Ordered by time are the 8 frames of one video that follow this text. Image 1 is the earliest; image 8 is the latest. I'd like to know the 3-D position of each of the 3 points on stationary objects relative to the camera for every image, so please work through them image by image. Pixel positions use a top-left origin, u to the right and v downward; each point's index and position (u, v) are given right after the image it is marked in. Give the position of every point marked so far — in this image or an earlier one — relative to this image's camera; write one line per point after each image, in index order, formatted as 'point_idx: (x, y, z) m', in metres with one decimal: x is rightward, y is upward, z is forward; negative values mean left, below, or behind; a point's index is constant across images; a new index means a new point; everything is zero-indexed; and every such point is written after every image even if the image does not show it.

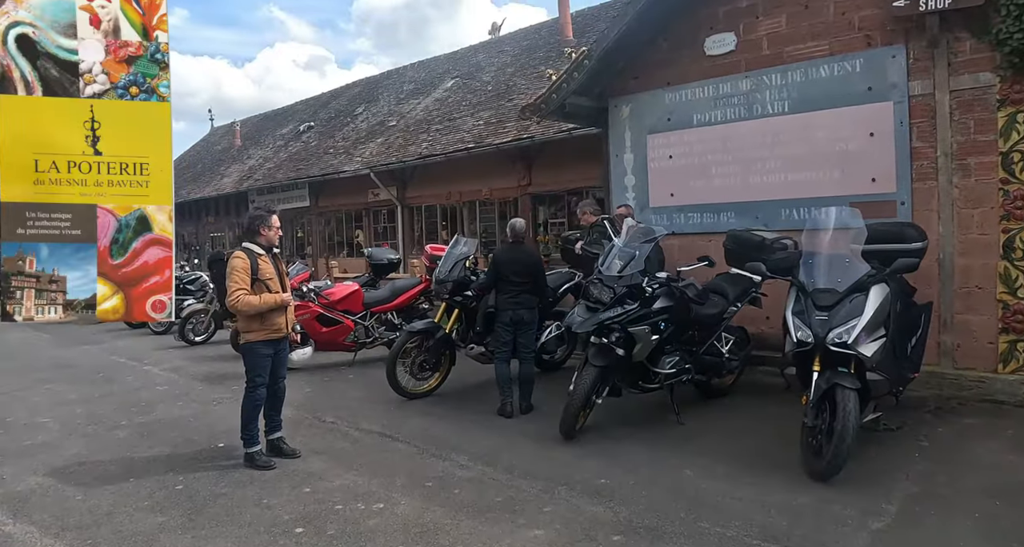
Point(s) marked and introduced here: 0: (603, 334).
0: (+0.7, -0.4, +4.7) m
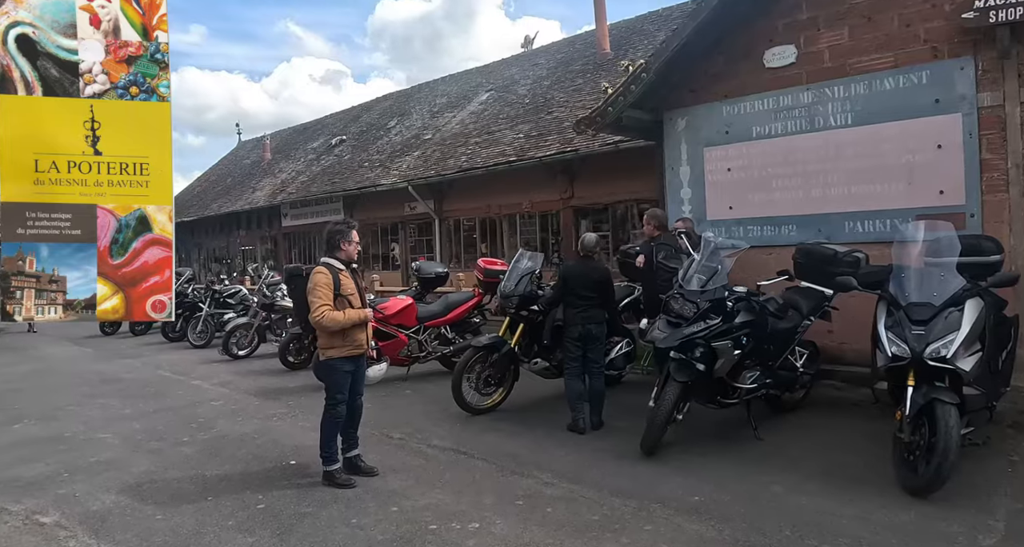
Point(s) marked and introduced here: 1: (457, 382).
0: (+1.2, -0.5, +4.6) m
1: (-0.5, -0.9, +5.6) m
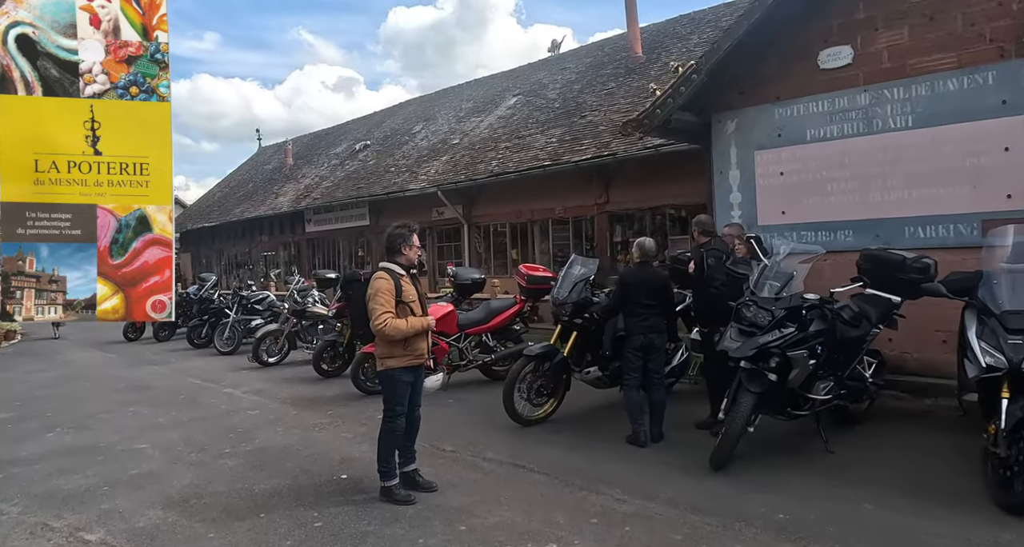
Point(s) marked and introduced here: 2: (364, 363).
0: (+1.6, -0.6, +4.4) m
1: (0.0, -1.0, +5.4) m
2: (-1.5, -0.9, +6.9) m
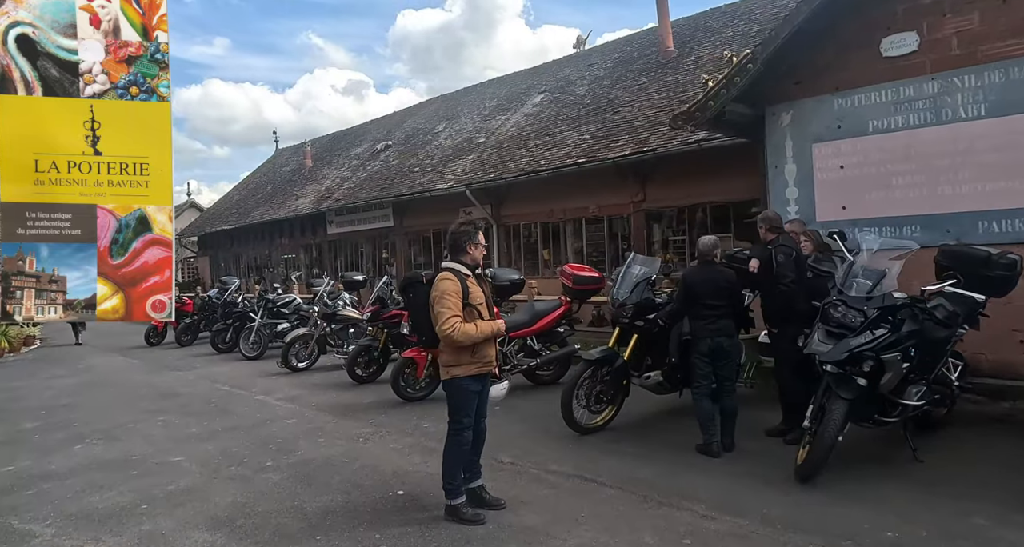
0: (+2.1, -0.5, +4.1) m
1: (+0.4, -1.0, +5.1) m
2: (-1.1, -1.0, +6.6) m
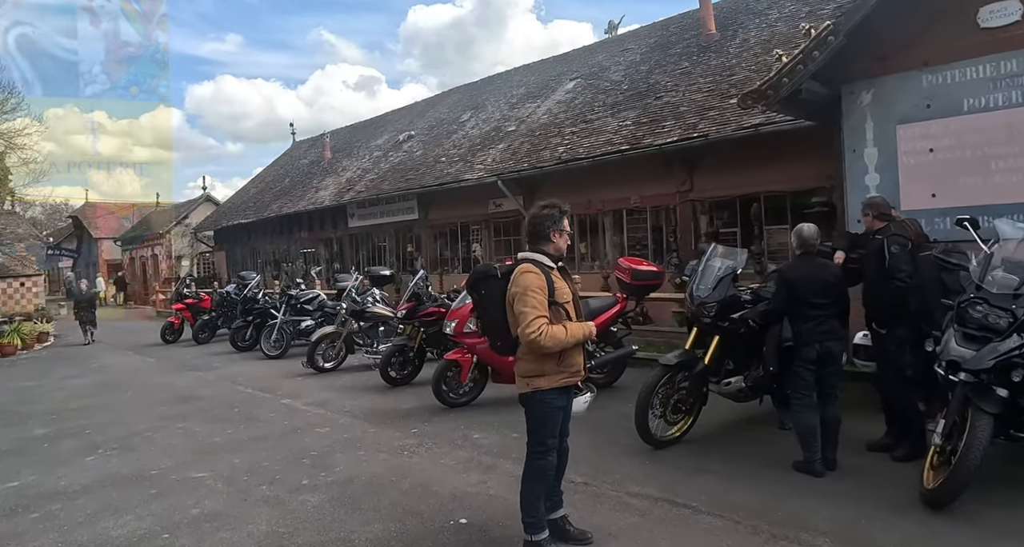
0: (+2.5, -0.5, +3.4) m
1: (+0.9, -0.9, +4.5) m
2: (-0.6, -0.9, +6.0) m
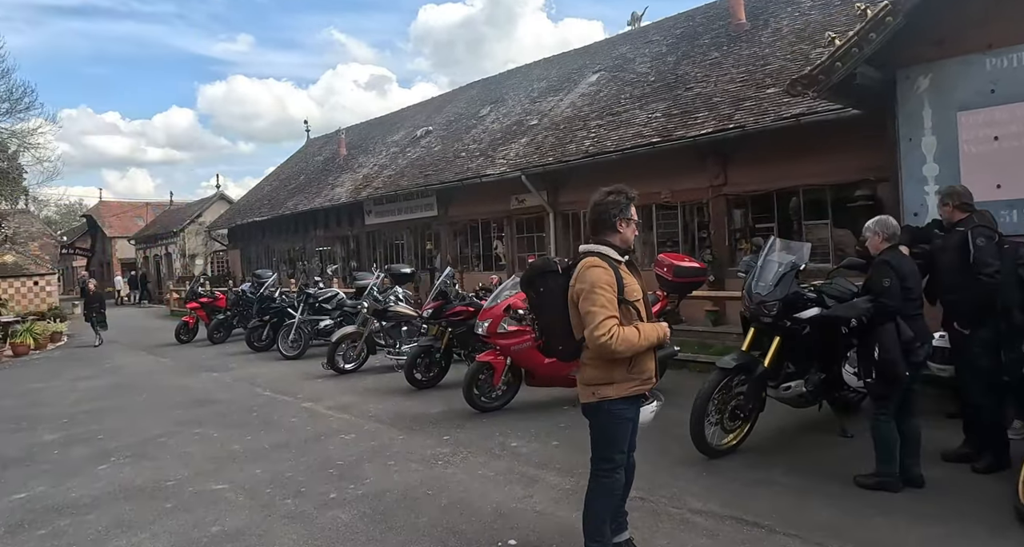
0: (+2.8, -0.5, +3.0) m
1: (+1.2, -0.9, +4.1) m
2: (-0.3, -0.9, +5.7) m
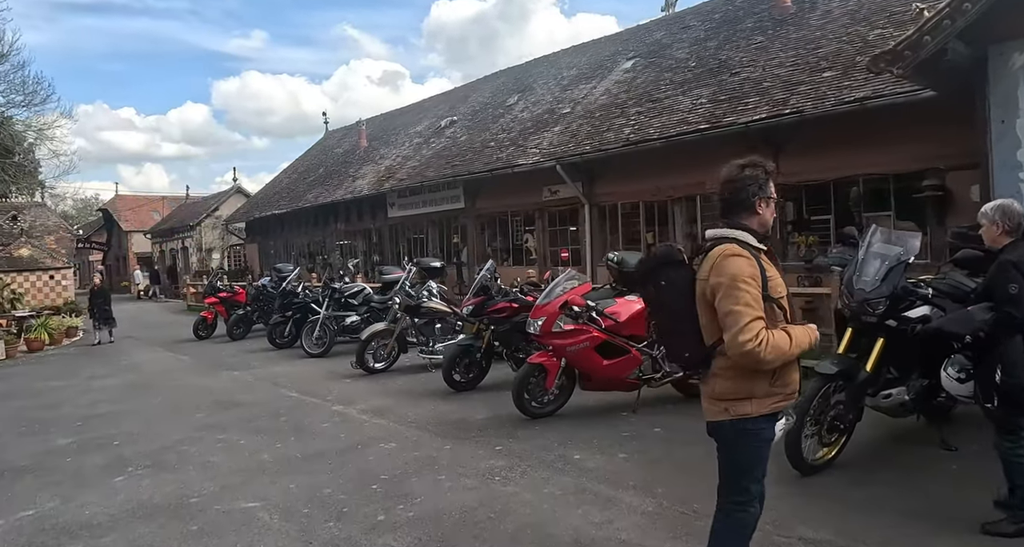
0: (+3.2, -0.5, +2.5) m
1: (+1.6, -0.9, +3.6) m
2: (+0.1, -0.8, +5.2) m
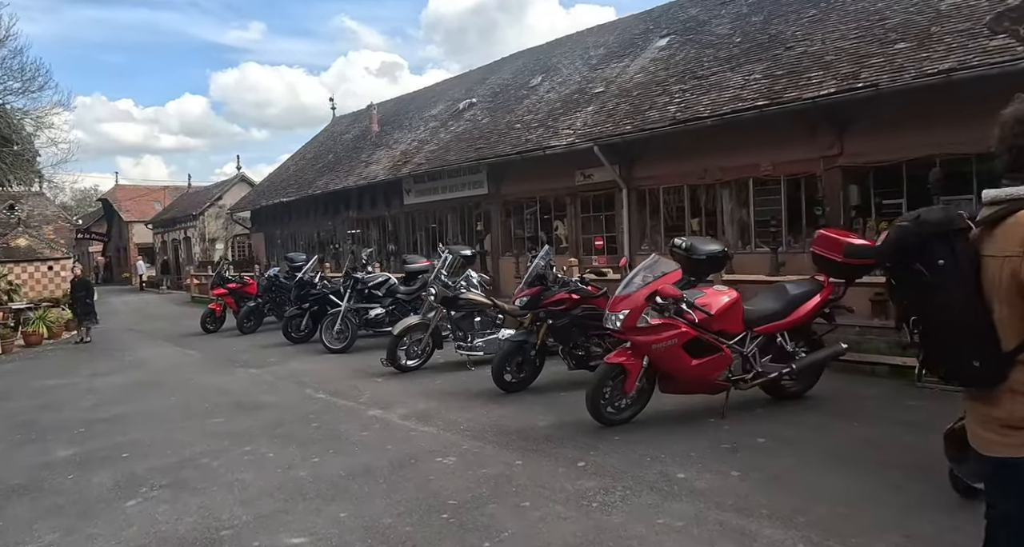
0: (+3.7, -0.4, +1.8) m
1: (+2.0, -0.8, +2.9) m
2: (+0.6, -0.7, +4.5) m
